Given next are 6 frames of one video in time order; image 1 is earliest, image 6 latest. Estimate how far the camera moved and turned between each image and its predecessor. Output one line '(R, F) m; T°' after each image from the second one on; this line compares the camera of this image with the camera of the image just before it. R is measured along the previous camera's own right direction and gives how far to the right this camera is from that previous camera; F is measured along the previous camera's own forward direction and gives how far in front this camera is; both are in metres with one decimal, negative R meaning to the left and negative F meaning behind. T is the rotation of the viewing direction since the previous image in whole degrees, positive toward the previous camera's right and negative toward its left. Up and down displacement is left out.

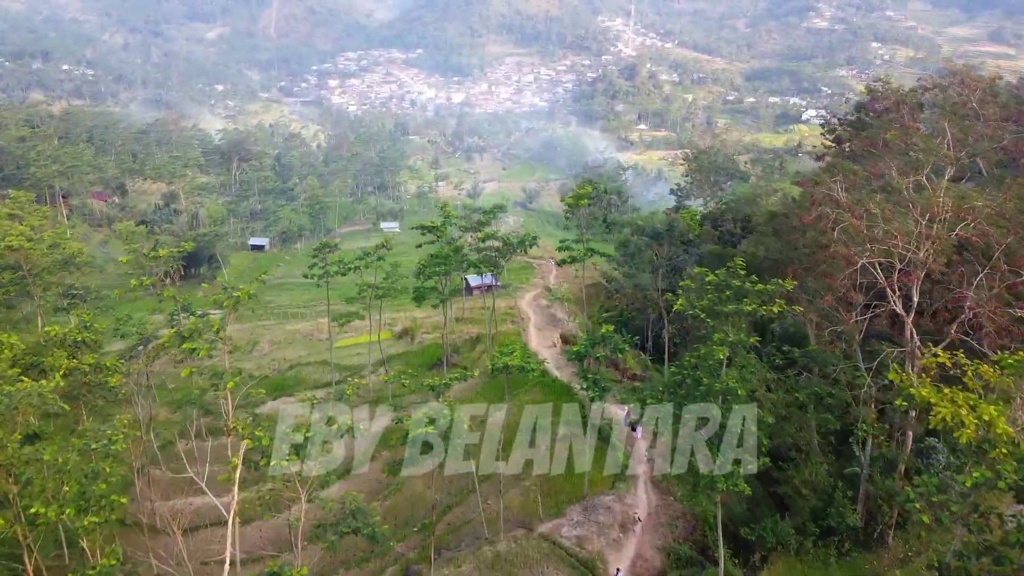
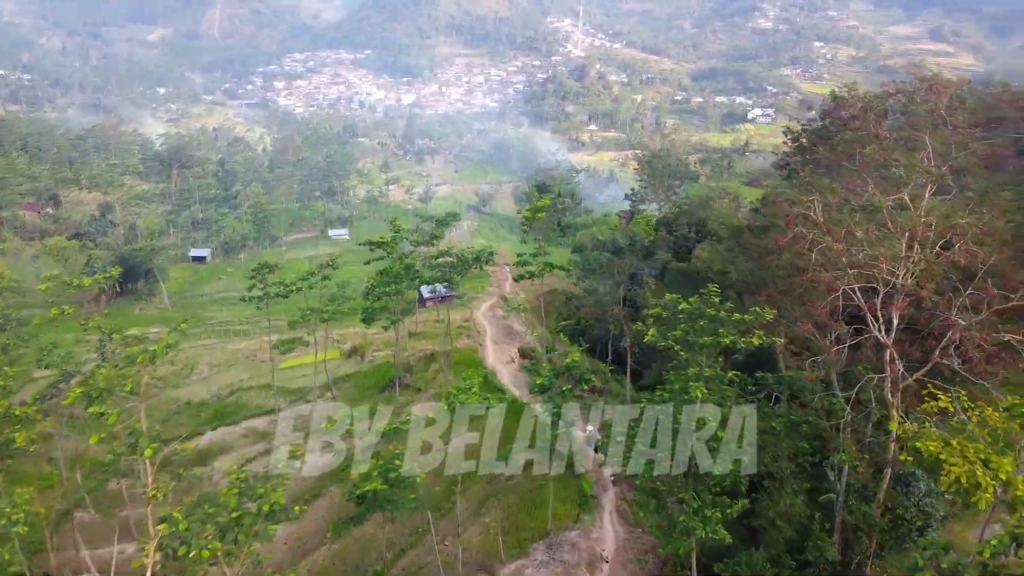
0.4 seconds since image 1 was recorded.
(0.0, +1.1) m; +3°
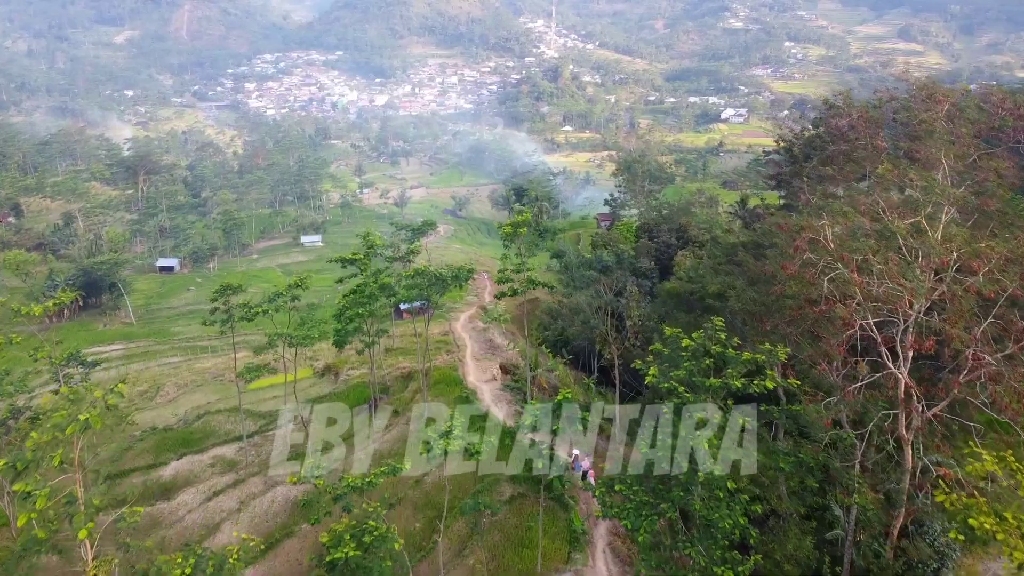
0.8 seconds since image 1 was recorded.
(-0.1, +1.0) m; +2°
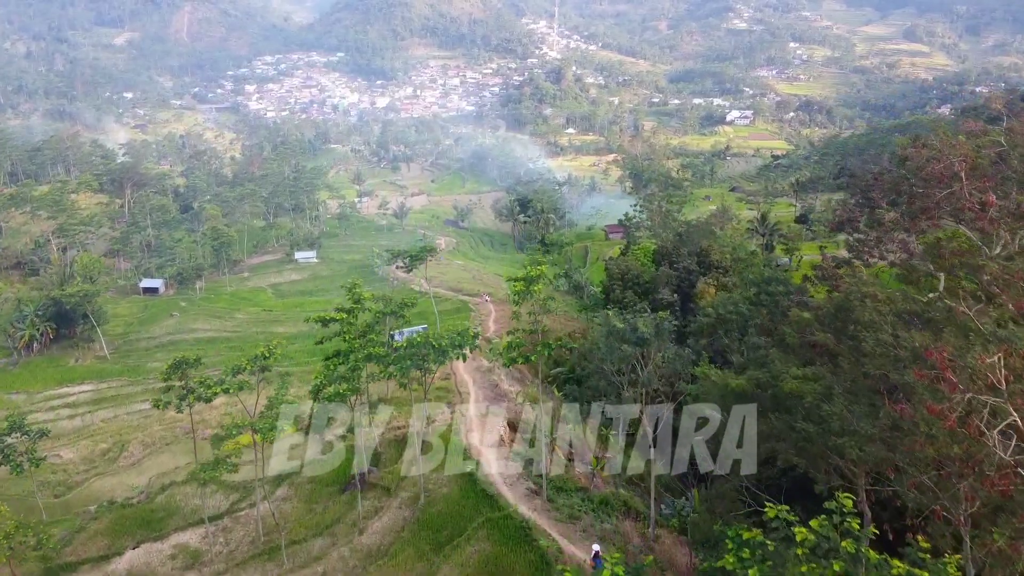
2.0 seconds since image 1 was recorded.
(-0.2, +3.2) m; 0°
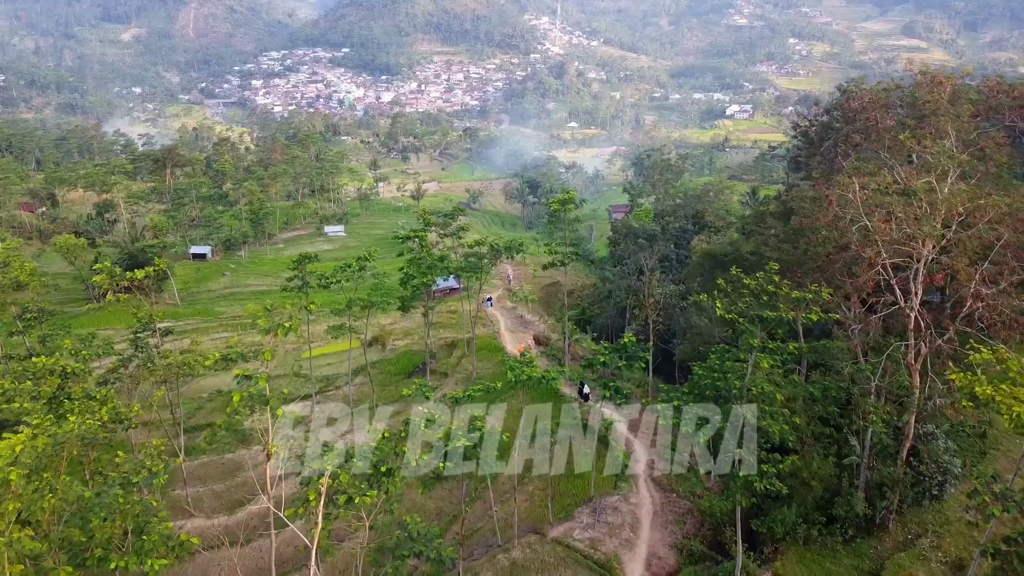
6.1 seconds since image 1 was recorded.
(-0.9, -5.4) m; 0°
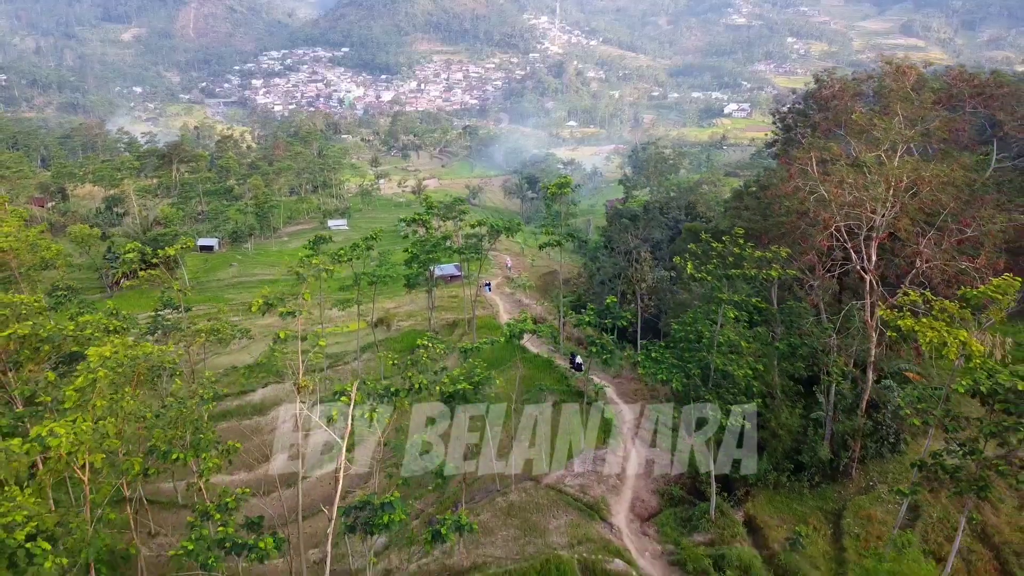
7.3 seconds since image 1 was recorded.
(+0.1, -1.6) m; 0°
